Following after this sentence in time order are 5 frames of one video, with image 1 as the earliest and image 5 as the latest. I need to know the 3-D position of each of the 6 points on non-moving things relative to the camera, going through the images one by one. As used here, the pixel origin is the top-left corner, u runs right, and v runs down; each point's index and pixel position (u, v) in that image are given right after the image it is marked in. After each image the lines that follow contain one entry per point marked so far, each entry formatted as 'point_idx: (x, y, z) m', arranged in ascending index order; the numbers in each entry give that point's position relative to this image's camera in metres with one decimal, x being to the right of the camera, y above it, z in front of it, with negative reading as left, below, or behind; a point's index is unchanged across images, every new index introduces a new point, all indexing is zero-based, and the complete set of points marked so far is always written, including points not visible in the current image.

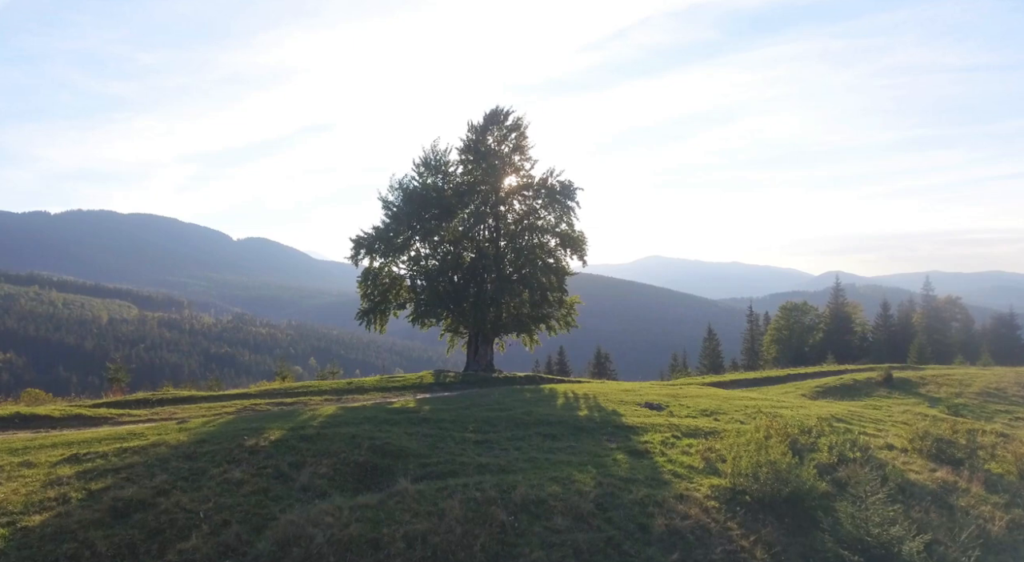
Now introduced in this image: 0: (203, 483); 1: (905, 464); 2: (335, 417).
0: (-5.9, -3.8, +13.3) m
1: (+9.5, -4.4, +17.2) m
2: (-5.0, -3.8, +19.7) m
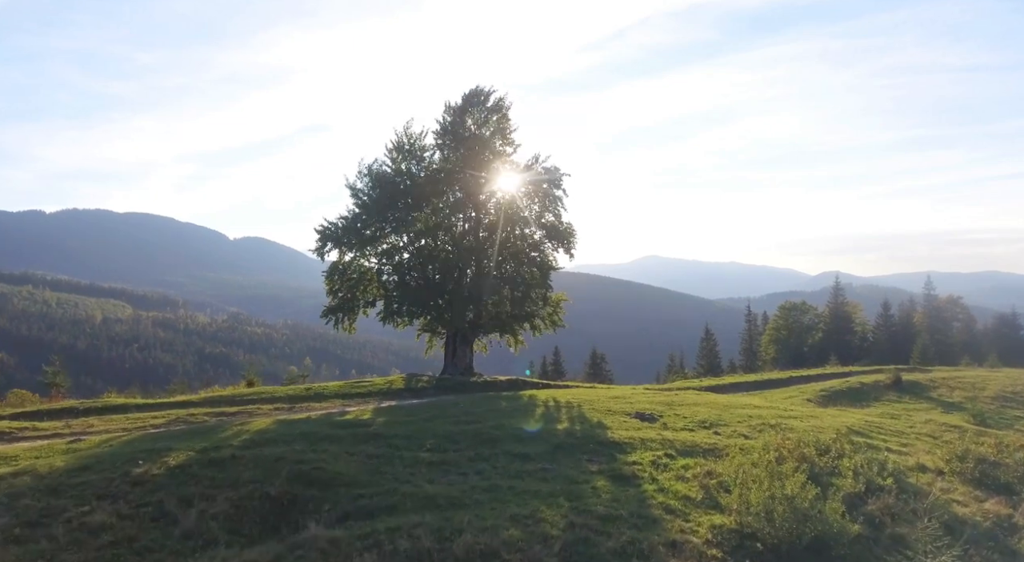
0: (-6.7, -3.6, +10.3) m
1: (+8.7, -4.2, +14.1) m
2: (-5.8, -3.6, +16.7) m
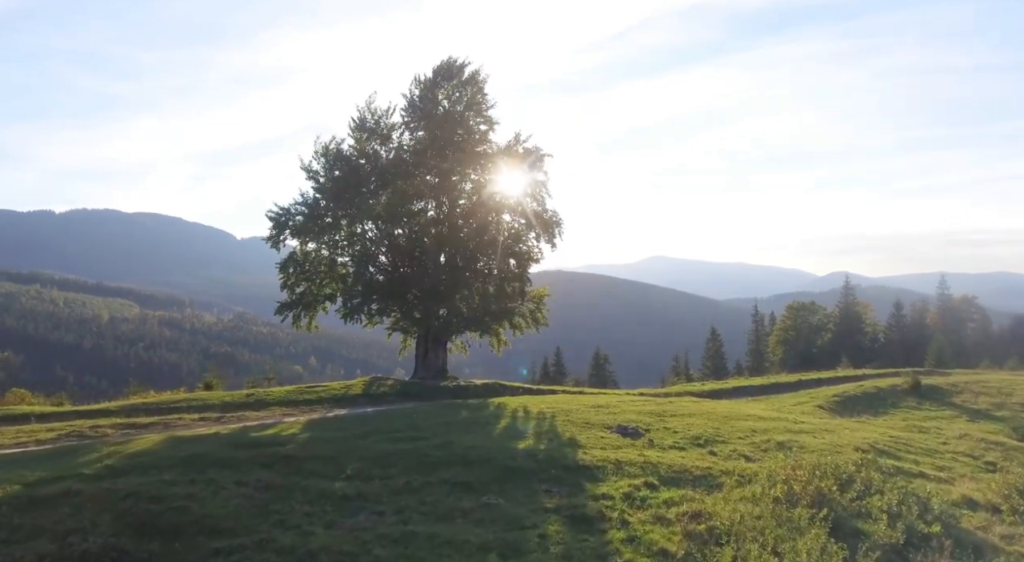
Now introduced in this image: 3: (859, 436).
0: (-7.9, -3.3, +6.9) m
1: (+7.5, -4.0, +10.6) m
2: (-7.0, -3.3, +13.3) m
3: (+9.1, -4.0, +18.5) m
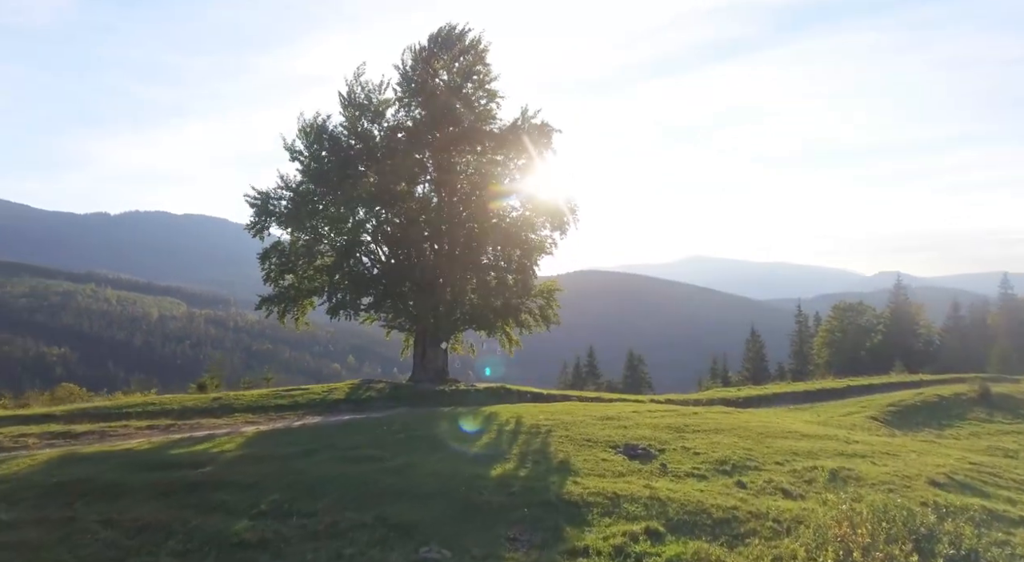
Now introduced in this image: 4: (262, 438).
0: (-8.9, -3.0, +4.1) m
1: (+6.7, -3.7, +7.0) m
2: (-7.6, -3.0, +10.5) m
3: (+8.7, -3.8, +14.7) m
4: (-5.6, -3.4, +15.6) m
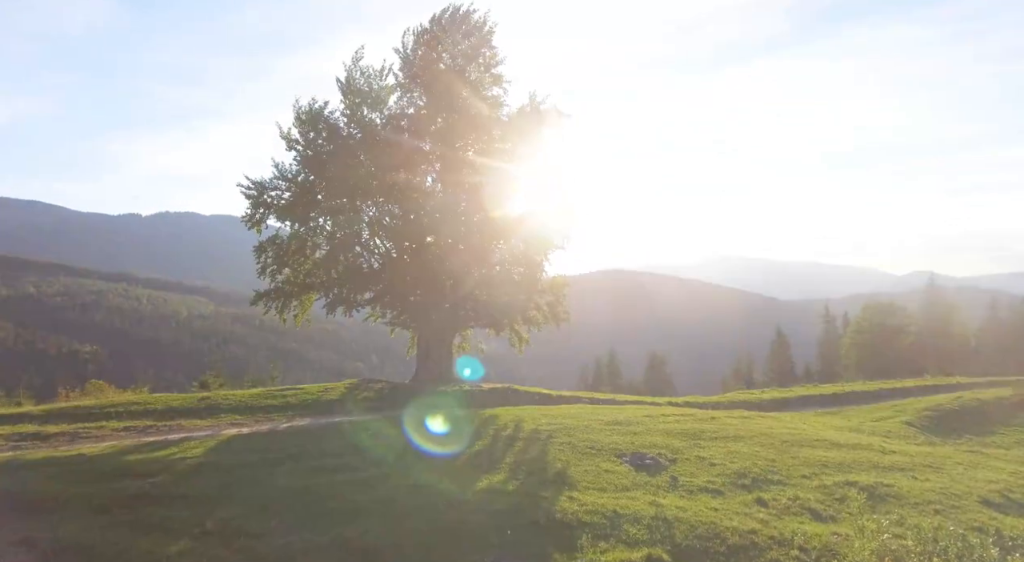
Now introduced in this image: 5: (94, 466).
0: (-9.3, -2.8, +3.0) m
1: (+6.4, -3.5, +5.3) m
2: (-7.8, -2.8, +9.3) m
3: (+8.6, -3.6, +13.0) m
4: (-5.7, -3.3, +14.4) m
5: (-6.9, -3.0, +11.4) m
